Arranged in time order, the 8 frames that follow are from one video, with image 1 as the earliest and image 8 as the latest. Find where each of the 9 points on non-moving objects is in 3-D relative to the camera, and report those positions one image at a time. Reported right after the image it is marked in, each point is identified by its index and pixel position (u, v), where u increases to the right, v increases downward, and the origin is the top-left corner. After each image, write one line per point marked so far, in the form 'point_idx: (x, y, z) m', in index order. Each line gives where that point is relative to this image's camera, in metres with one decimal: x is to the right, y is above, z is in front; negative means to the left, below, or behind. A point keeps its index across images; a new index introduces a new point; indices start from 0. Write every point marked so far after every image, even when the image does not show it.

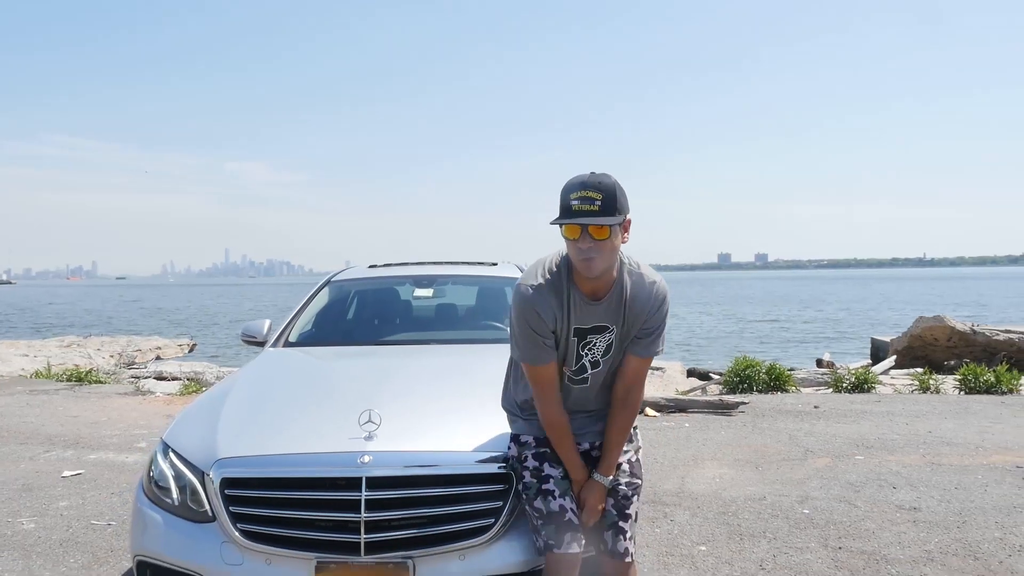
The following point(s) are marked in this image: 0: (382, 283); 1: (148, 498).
0: (-1.0, +0.1, +5.8) m
1: (-1.5, -0.8, +3.0) m
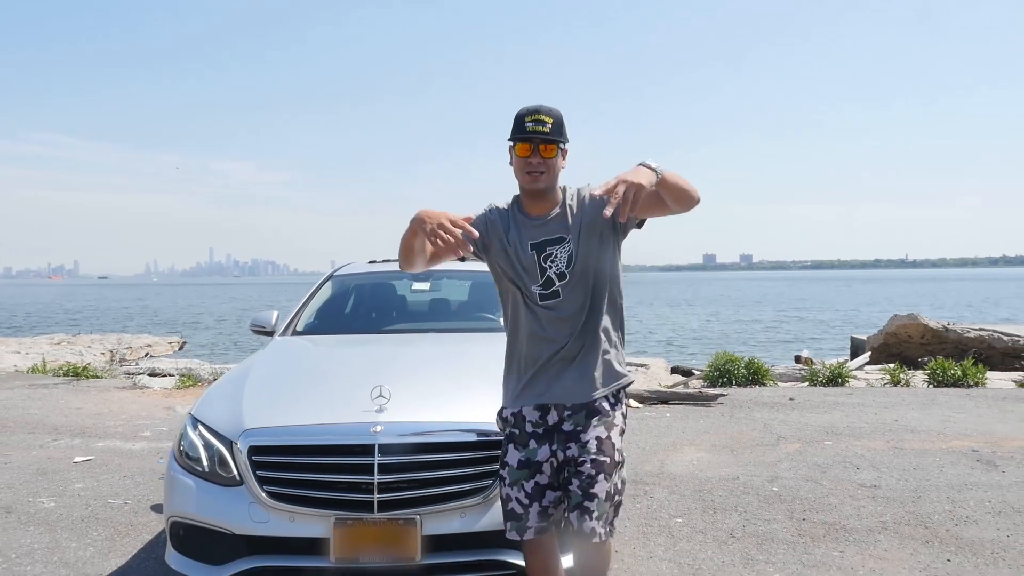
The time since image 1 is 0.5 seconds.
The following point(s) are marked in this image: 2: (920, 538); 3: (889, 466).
0: (-1.0, +0.1, +6.2) m
1: (-1.5, -0.8, +3.4) m
2: (+2.4, -1.4, +4.3) m
3: (+2.9, -1.4, +5.9) m
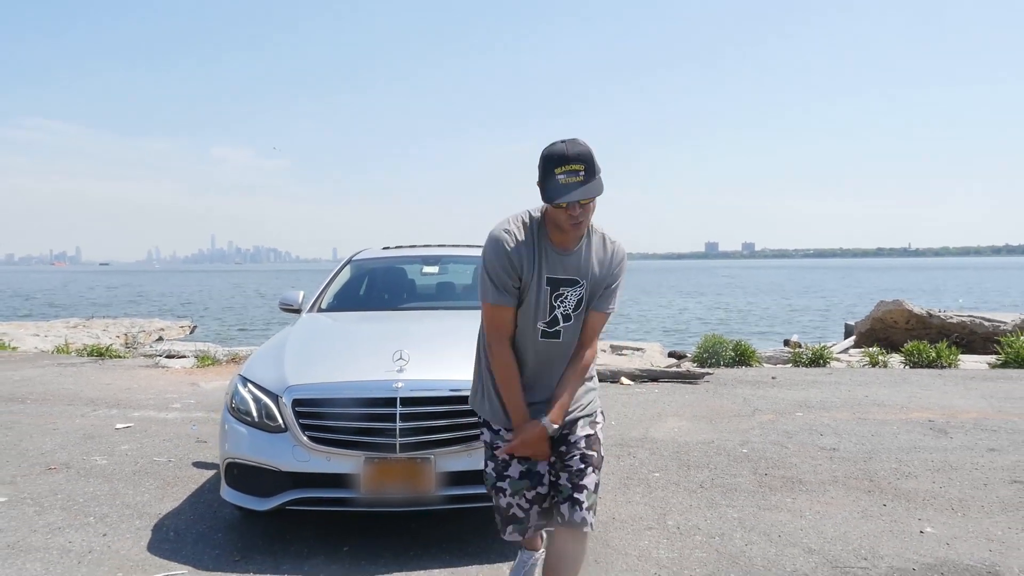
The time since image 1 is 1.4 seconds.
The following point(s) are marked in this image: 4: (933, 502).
0: (-1.0, +0.2, +6.8) m
1: (-1.5, -0.7, +4.0) m
2: (+2.3, -1.3, +5.0) m
3: (+2.9, -1.3, +6.5) m
4: (+2.6, -1.3, +4.7) m
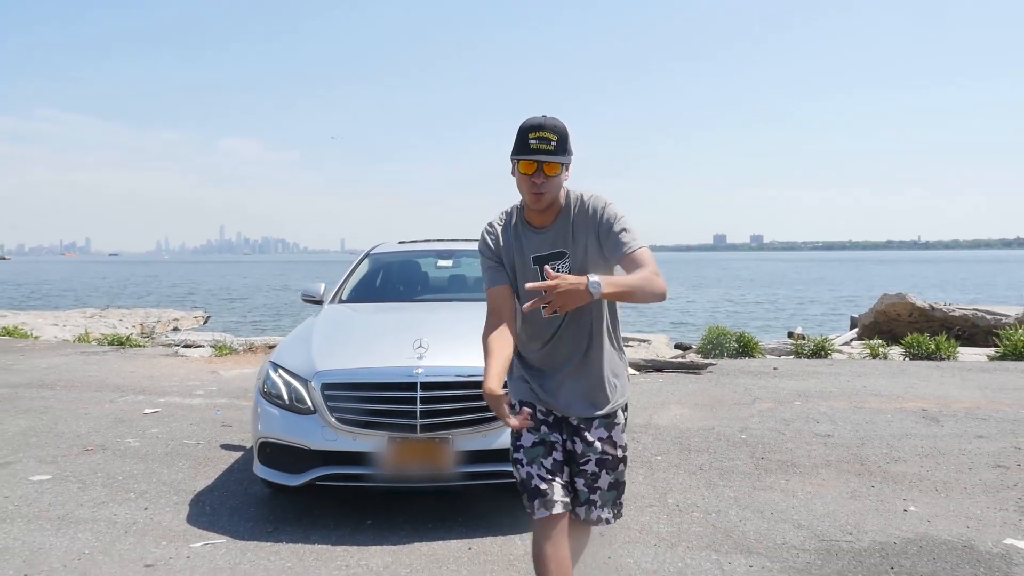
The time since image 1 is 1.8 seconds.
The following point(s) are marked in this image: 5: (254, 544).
0: (-0.9, +0.3, +7.1) m
1: (-1.4, -0.6, +4.3) m
2: (+2.4, -1.3, +5.3) m
3: (+3.0, -1.2, +6.8) m
4: (+2.7, -1.3, +5.0) m
5: (-1.4, -1.4, +4.0) m
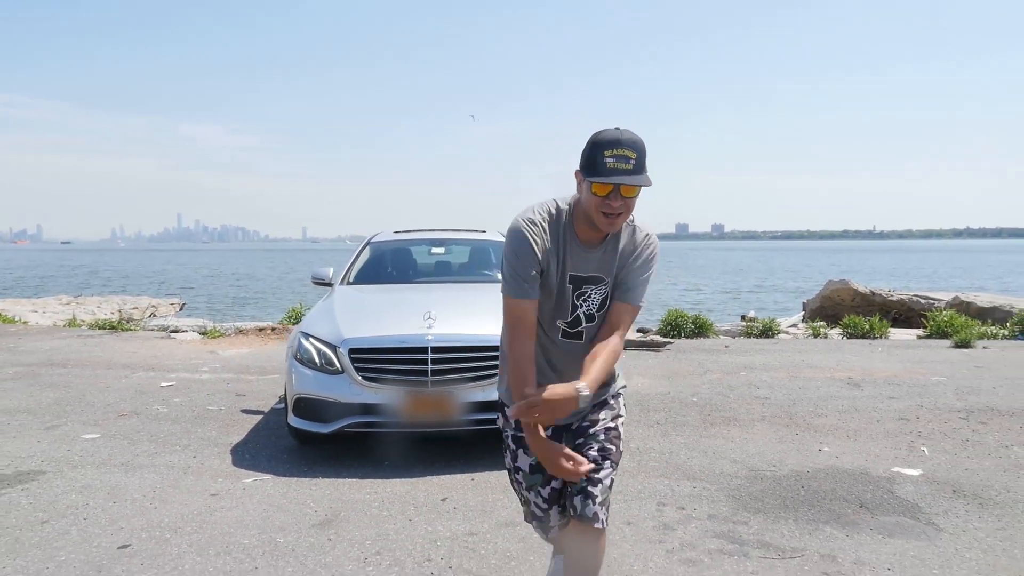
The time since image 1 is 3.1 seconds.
0: (-1.1, +0.5, +8.0) m
1: (-1.5, -0.5, +5.2) m
2: (+2.3, -1.1, +6.4) m
3: (+2.8, -1.0, +7.9) m
4: (+2.6, -1.2, +6.1) m
5: (-1.4, -1.2, +4.9) m
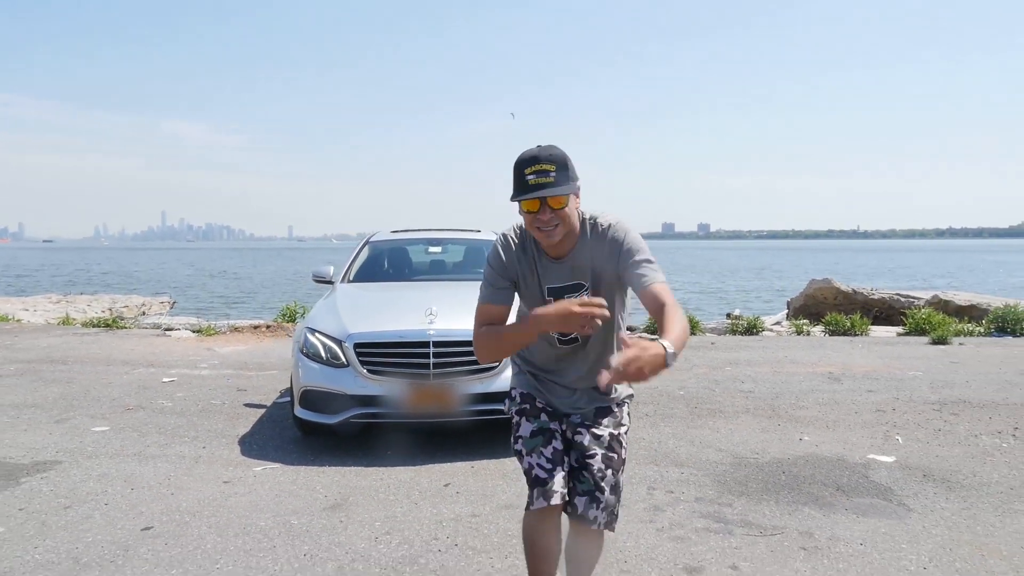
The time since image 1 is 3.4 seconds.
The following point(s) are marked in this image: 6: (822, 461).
0: (-1.2, +0.5, +8.3) m
1: (-1.5, -0.5, +5.5) m
2: (+2.3, -1.1, +6.7) m
3: (+2.8, -1.0, +8.2) m
4: (+2.6, -1.1, +6.4) m
5: (-1.4, -1.2, +5.1) m
6: (+2.2, -1.2, +5.3) m
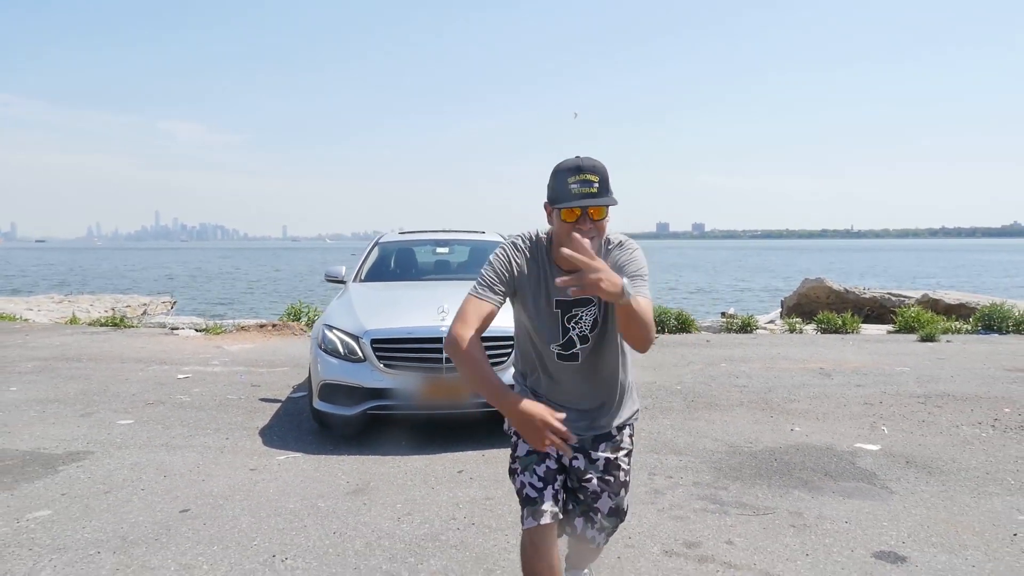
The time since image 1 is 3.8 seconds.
0: (-1.2, +0.5, +8.6) m
1: (-1.4, -0.5, +5.8) m
2: (+2.3, -1.1, +7.0) m
3: (+2.8, -1.0, +8.6) m
4: (+2.6, -1.1, +6.7) m
5: (-1.4, -1.2, +5.4) m
6: (+2.2, -1.2, +5.6) m
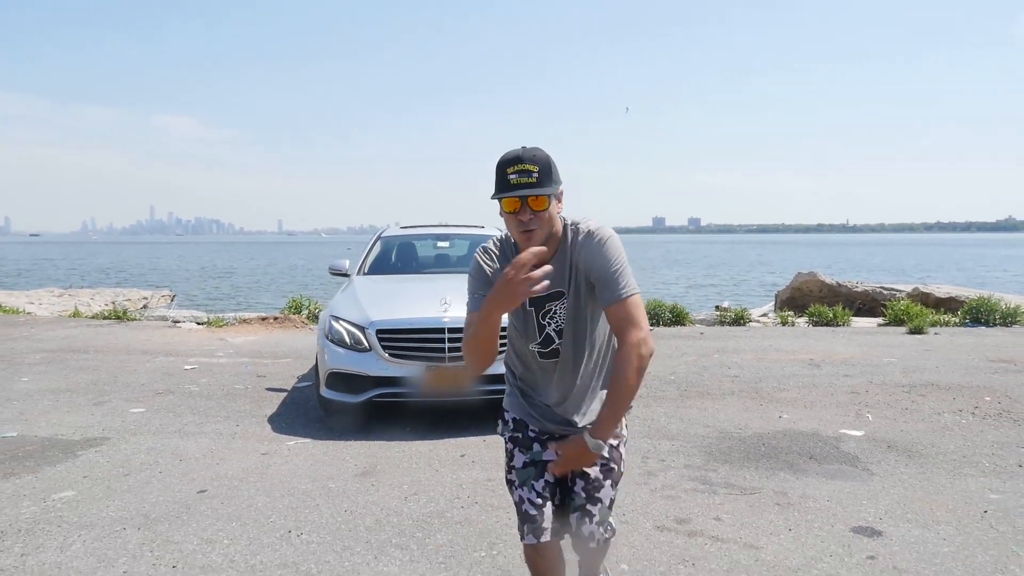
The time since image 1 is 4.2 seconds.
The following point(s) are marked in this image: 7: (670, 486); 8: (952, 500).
0: (-1.2, +0.6, +8.8) m
1: (-1.5, -0.4, +6.0) m
2: (+2.3, -1.1, +7.3) m
3: (+2.8, -0.9, +8.8) m
4: (+2.6, -1.1, +7.0) m
5: (-1.4, -1.2, +5.7) m
6: (+2.2, -1.1, +5.9) m
7: (+1.0, -1.2, +4.7) m
8: (+2.6, -1.2, +4.4) m
